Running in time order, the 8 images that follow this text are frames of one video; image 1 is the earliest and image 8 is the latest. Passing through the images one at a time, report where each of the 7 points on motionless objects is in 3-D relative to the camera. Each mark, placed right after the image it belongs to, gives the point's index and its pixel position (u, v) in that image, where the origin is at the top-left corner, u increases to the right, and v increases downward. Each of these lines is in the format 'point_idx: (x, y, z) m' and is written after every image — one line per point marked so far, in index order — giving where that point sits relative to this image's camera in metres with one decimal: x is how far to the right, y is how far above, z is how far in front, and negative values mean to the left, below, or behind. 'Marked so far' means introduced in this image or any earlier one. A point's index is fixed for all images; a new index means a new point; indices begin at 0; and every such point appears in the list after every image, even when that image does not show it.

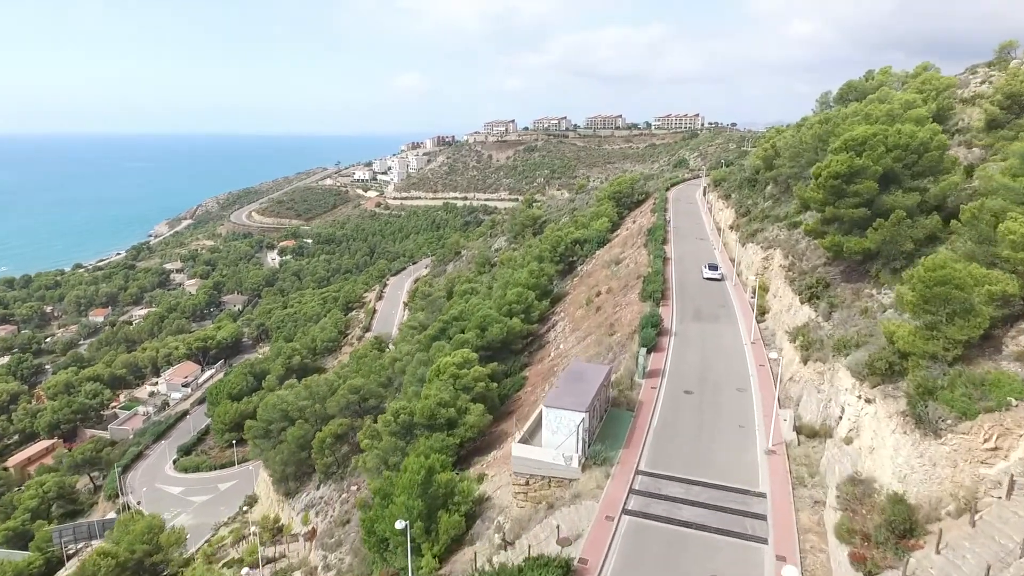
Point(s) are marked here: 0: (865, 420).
0: (+6.5, -2.4, +11.3) m
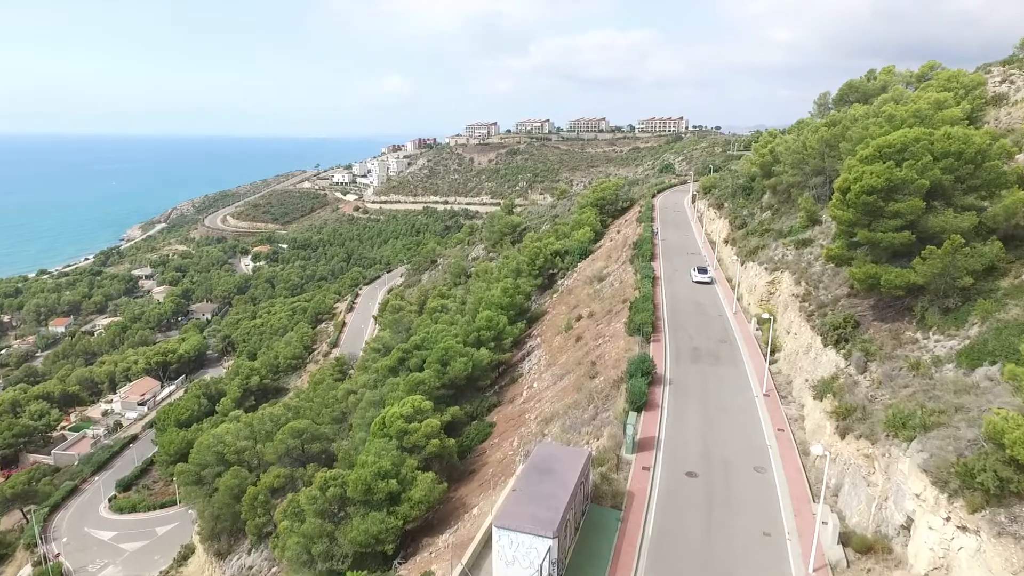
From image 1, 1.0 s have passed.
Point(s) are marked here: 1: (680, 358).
0: (+5.6, -3.4, +7.7) m
1: (+5.0, -2.1, +18.5) m
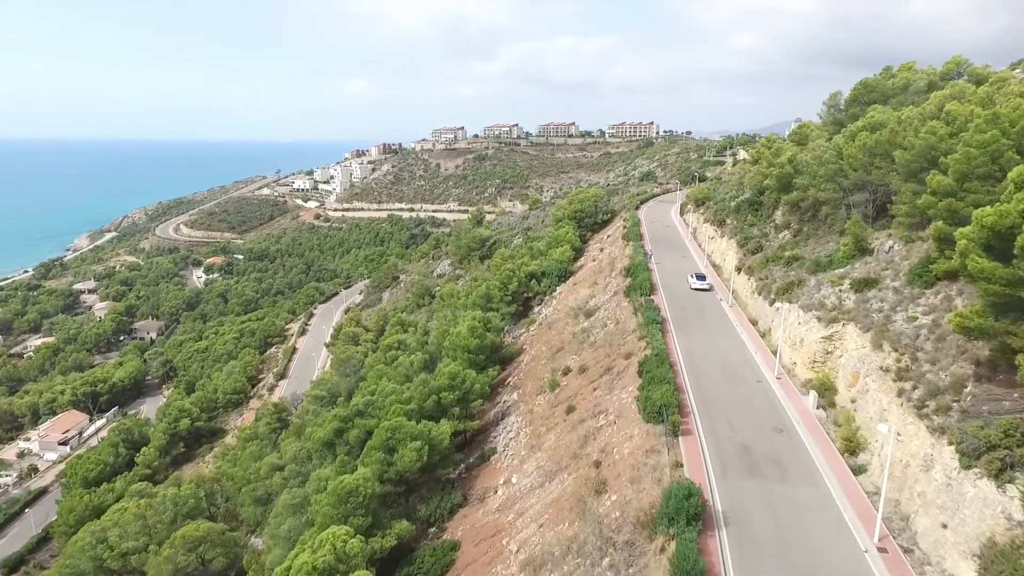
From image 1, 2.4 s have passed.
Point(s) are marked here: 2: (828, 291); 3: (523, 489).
0: (+5.6, -4.9, +2.0) m
1: (+4.4, -3.7, +12.7) m
2: (+9.5, -0.1, +18.5) m
3: (+0.3, -5.2, +16.1) m
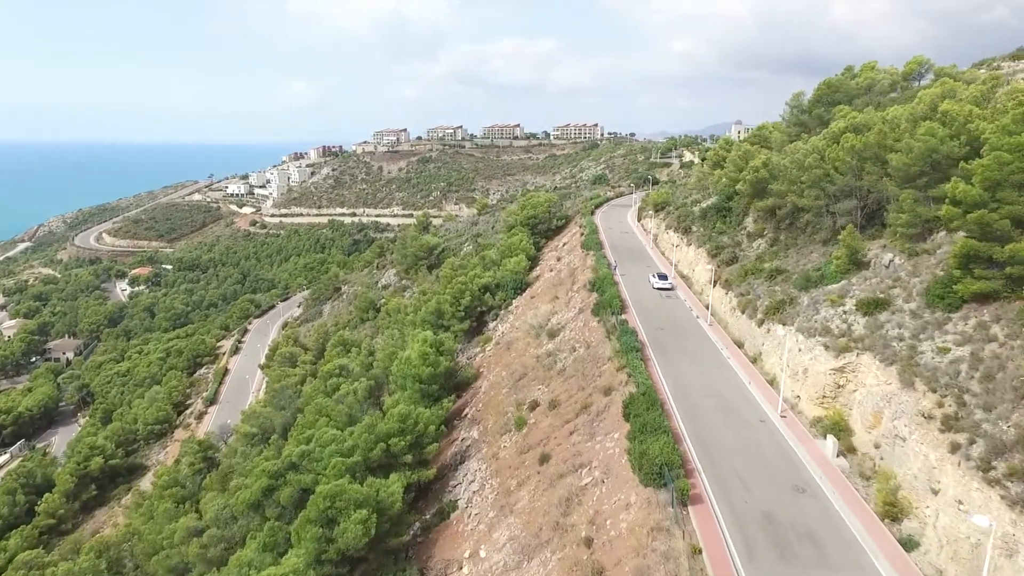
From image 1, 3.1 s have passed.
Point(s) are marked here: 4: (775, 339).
0: (+6.1, -5.4, -0.4) m
1: (+4.0, -4.3, +10.3) m
2: (+8.5, -0.6, +16.5) m
3: (-0.4, -6.0, +13.2) m
4: (+7.6, -1.5, +17.8) m
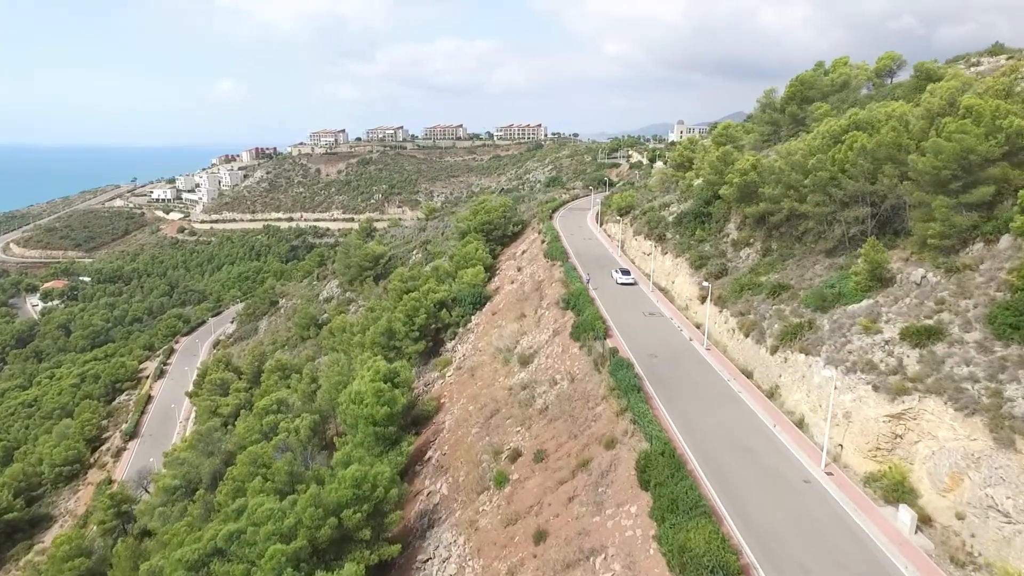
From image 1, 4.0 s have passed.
0: (+7.3, -6.0, -2.9) m
1: (+4.2, -5.0, +7.5) m
2: (+8.0, -1.2, +14.1) m
3: (-0.4, -6.8, +10.0) m
4: (+7.1, -2.1, +15.3) m
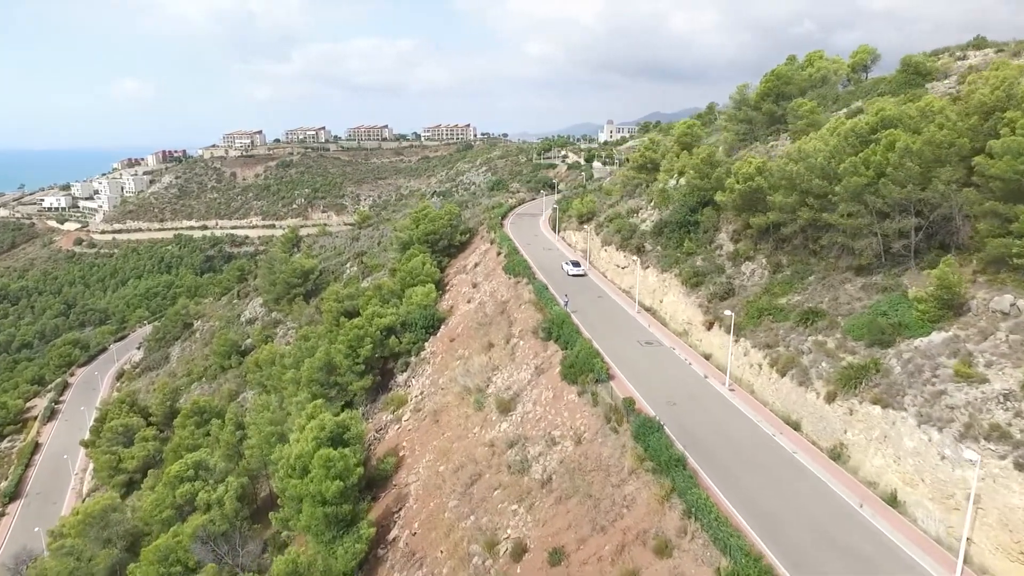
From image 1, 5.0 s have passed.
0: (+9.6, -6.7, -5.8) m
1: (+5.4, -5.8, +4.2) m
2: (+8.2, -1.9, +11.2) m
3: (+0.6, -7.7, +6.2) m
4: (+7.2, -2.8, +12.2) m
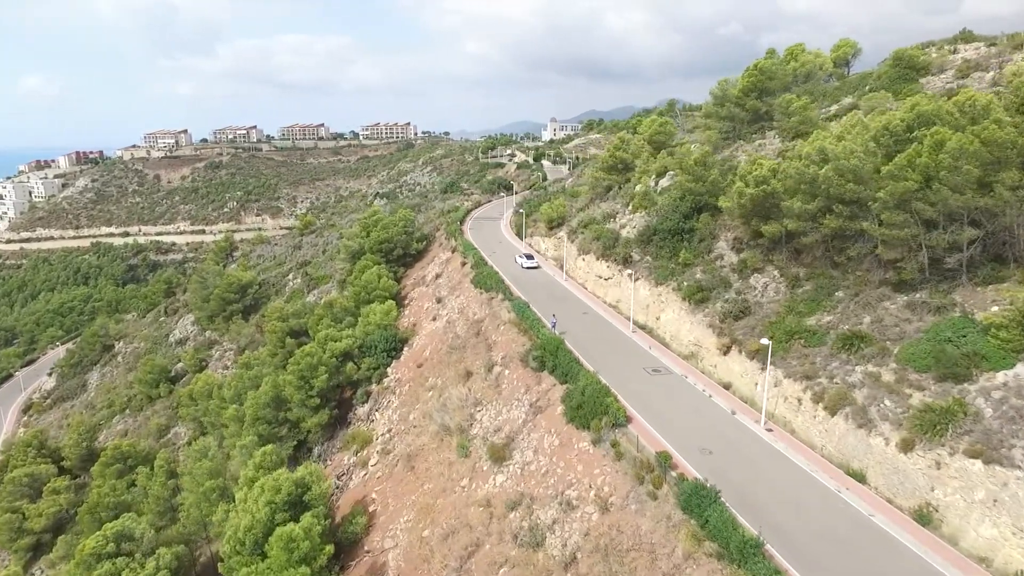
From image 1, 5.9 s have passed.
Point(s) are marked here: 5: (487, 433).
0: (+11.8, -7.1, -7.6) m
1: (+6.6, -6.4, +1.9) m
2: (+8.7, -2.4, +9.1) m
3: (+1.7, -8.4, +3.5) m
4: (+7.6, -3.3, +10.1) m
5: (-0.7, -4.0, +17.5) m
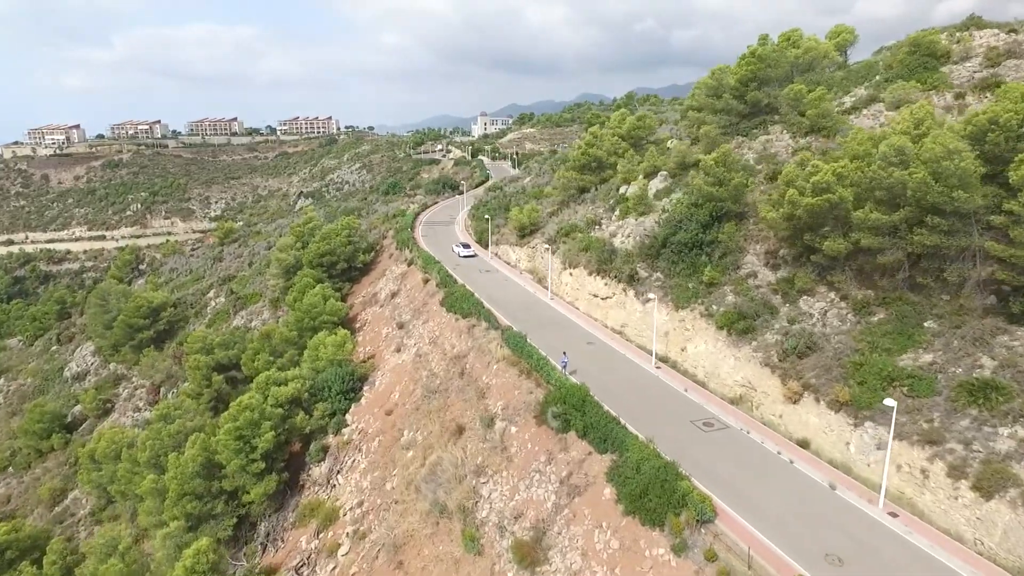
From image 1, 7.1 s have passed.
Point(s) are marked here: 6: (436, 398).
0: (+15.3, -7.8, -9.9) m
1: (+9.0, -7.2, -1.1) m
2: (+10.1, -3.1, +6.3) m
3: (+4.0, -9.4, -0.1) m
4: (+8.9, -4.0, +7.2) m
5: (-0.2, -5.0, +13.5) m
6: (-2.3, -3.4, +18.9) m
